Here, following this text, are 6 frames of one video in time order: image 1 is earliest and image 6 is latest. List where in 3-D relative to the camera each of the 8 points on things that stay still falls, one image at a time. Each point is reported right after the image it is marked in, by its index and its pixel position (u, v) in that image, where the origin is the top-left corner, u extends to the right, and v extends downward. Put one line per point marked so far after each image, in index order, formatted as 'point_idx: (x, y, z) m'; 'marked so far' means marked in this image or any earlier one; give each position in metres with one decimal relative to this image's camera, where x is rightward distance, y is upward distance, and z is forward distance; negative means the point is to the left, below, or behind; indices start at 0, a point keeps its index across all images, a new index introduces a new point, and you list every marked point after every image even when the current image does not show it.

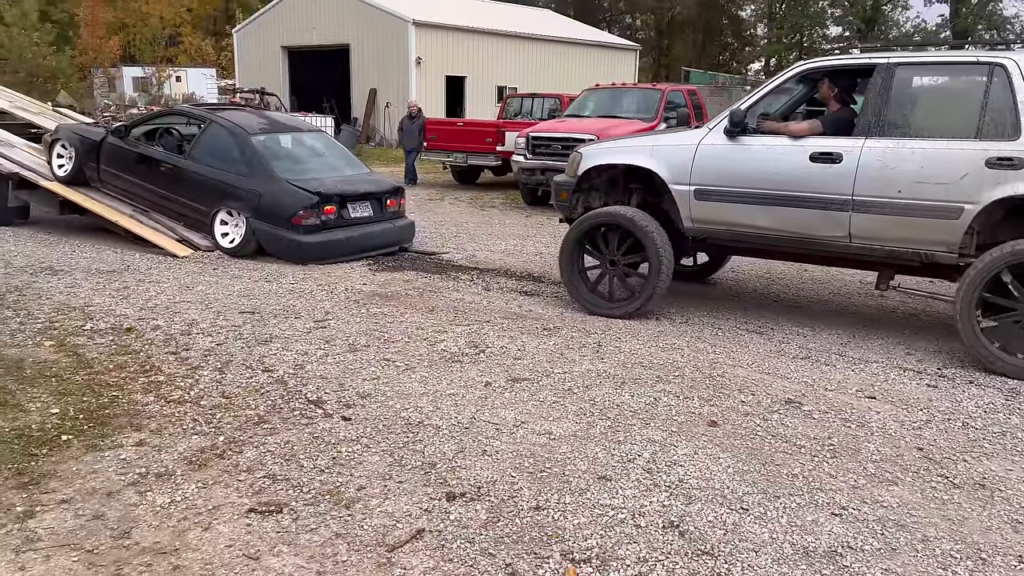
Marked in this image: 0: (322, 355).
0: (-1.2, -0.4, +4.8) m
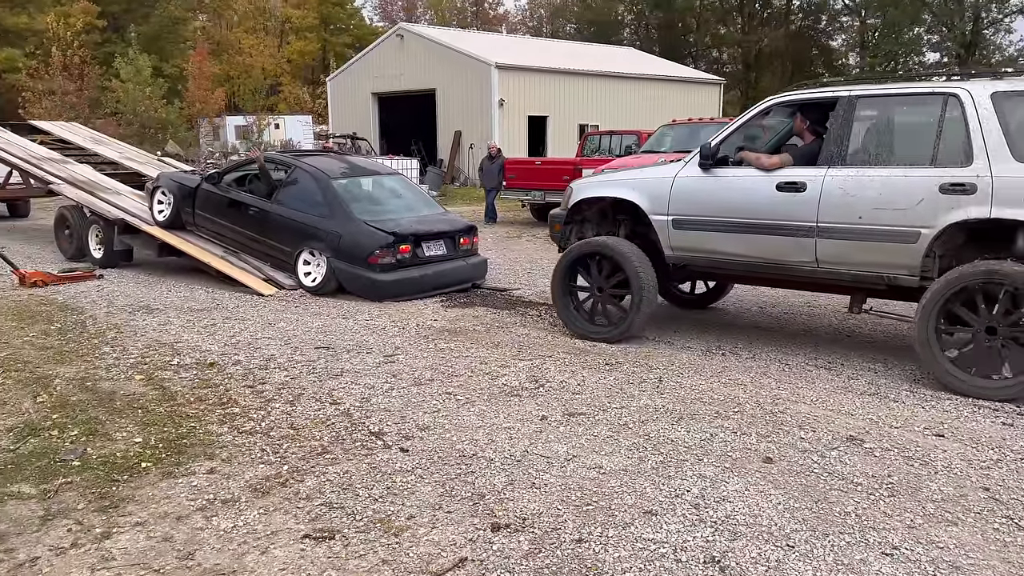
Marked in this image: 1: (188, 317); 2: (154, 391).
0: (-0.8, -0.6, +5.0) m
1: (-3.0, -0.3, +7.3) m
2: (-2.3, -0.7, +5.1) m
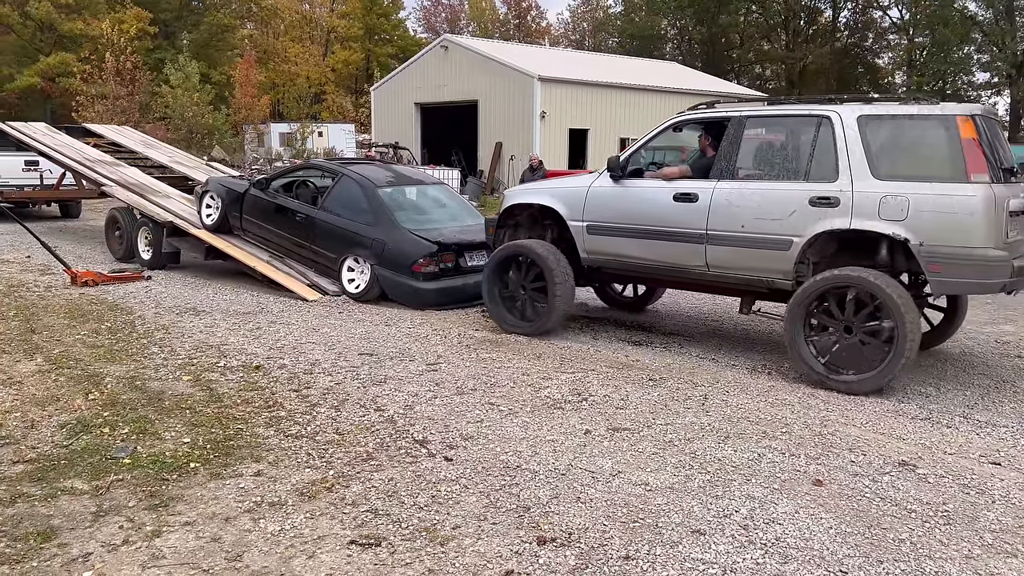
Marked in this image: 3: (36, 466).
0: (-0.5, -0.7, +5.0) m
1: (-2.6, -0.3, +7.4) m
2: (-2.0, -0.7, +5.1) m
3: (-2.4, -0.9, +3.9) m
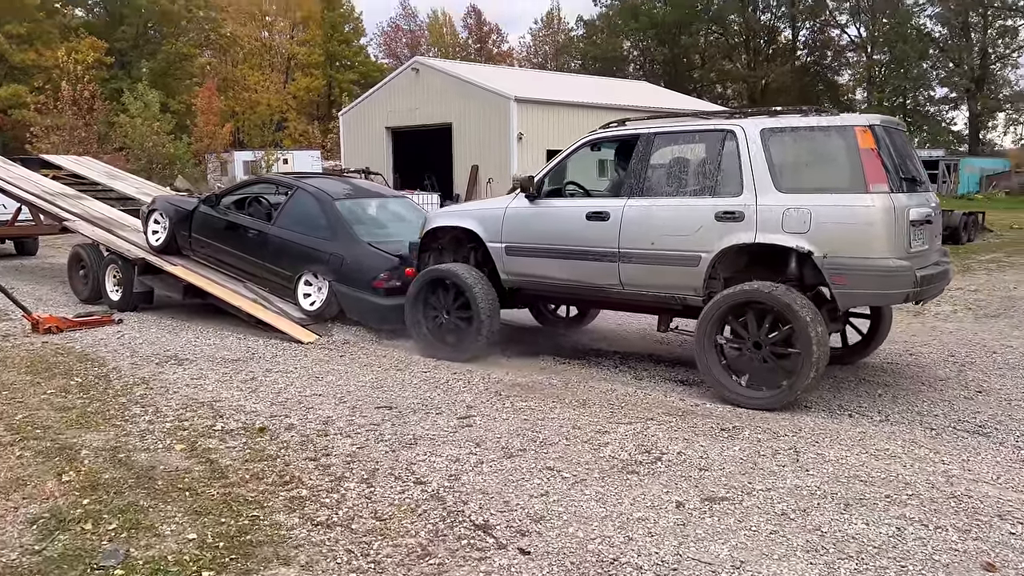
0: (-0.2, -1.0, +4.3) m
1: (-2.4, -0.7, +6.5) m
2: (-1.7, -1.0, +4.3) m
3: (-2.0, -1.2, +3.1) m
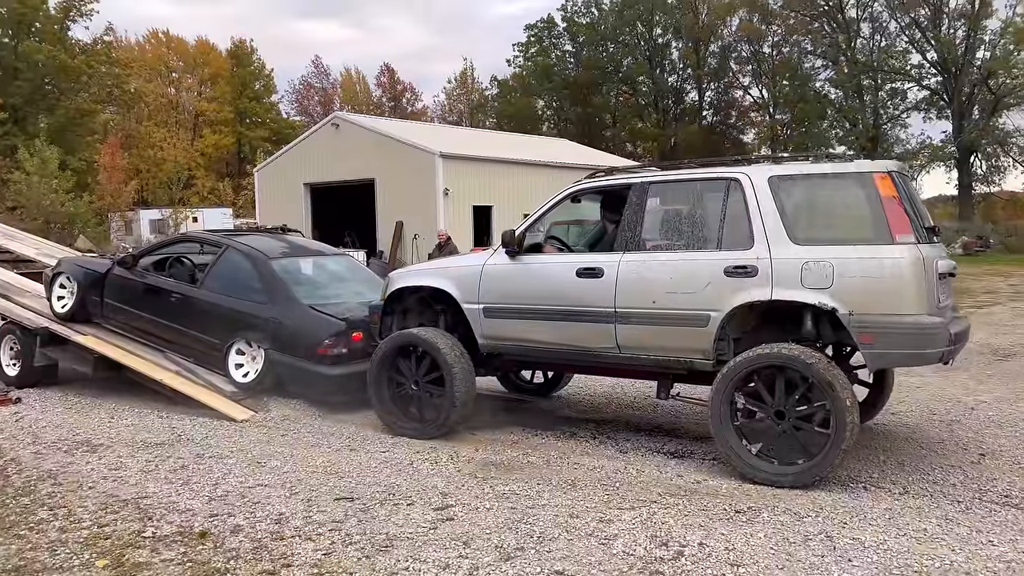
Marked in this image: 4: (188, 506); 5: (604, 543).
0: (-0.2, -1.3, +3.6) m
1: (-2.6, -1.2, +5.6) m
2: (-1.7, -1.3, +3.5) m
3: (-1.8, -1.4, +2.2) m
4: (-1.9, -1.3, +4.6) m
5: (+0.5, -1.3, +3.9) m
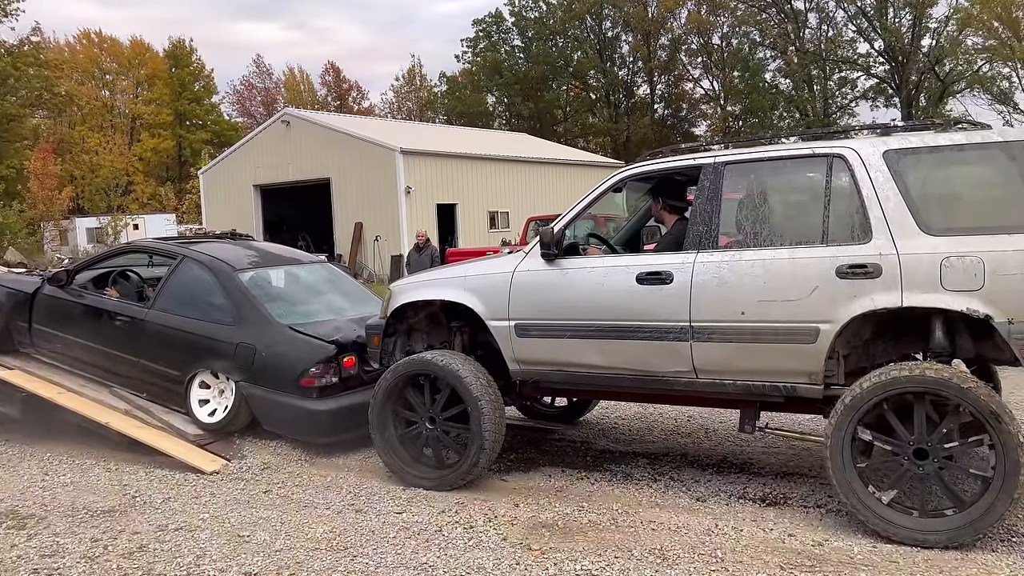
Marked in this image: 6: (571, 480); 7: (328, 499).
0: (+0.2, -1.4, +2.5) m
1: (-2.3, -1.4, +4.4) m
2: (-1.3, -1.5, +2.3) m
3: (-1.3, -1.6, +1.0) m
4: (-1.5, -1.4, +3.3) m
5: (+0.8, -1.3, +2.8) m
6: (+0.4, -1.2, +4.9) m
7: (-1.1, -1.3, +4.7) m
